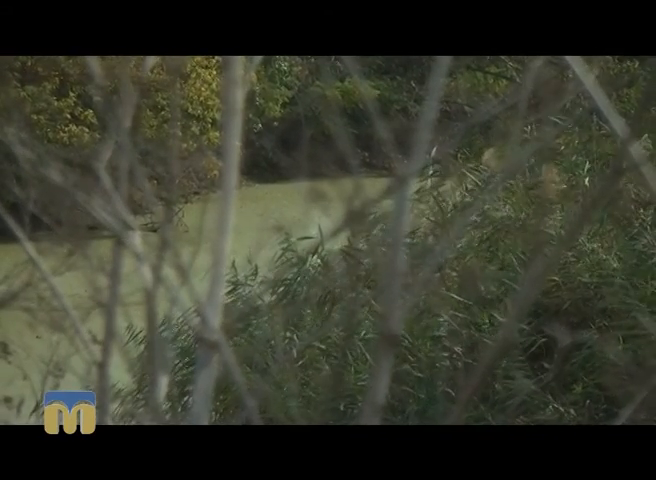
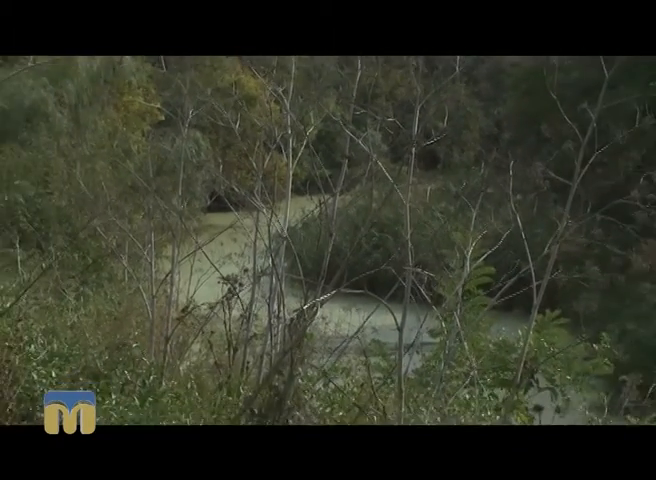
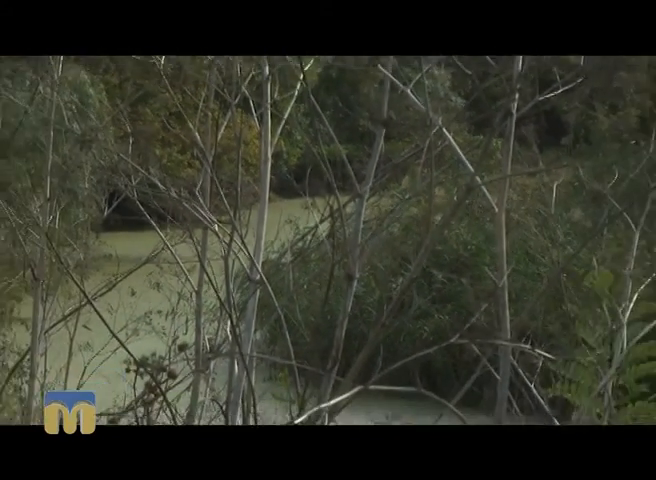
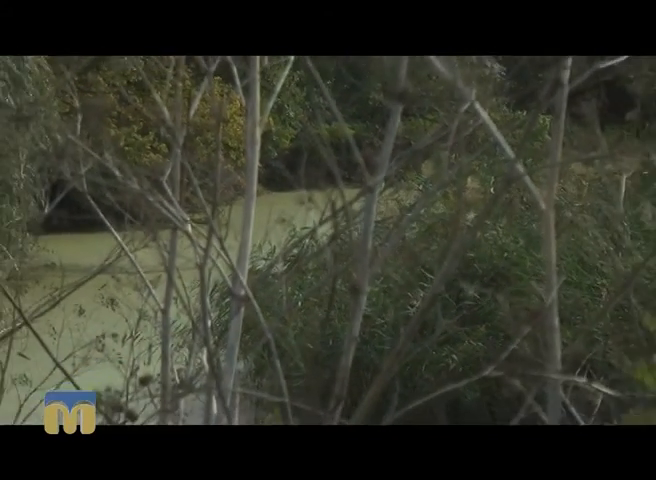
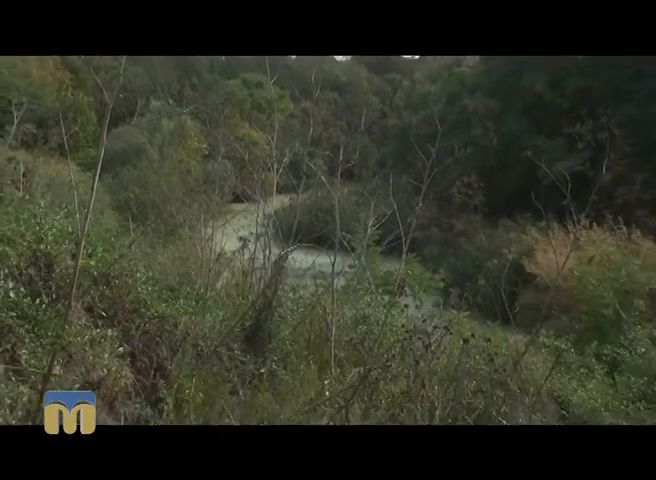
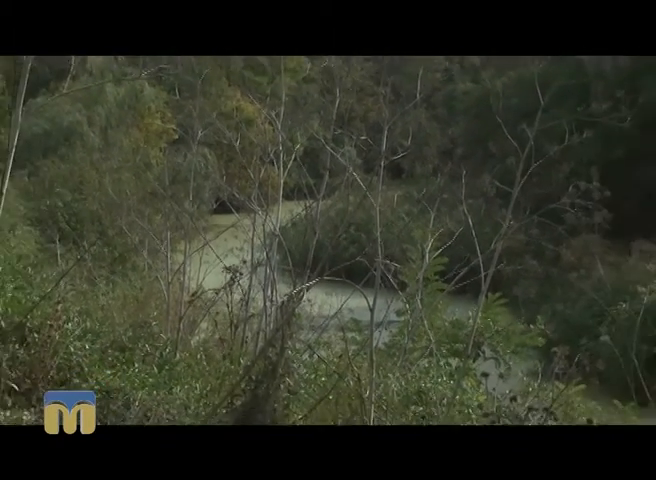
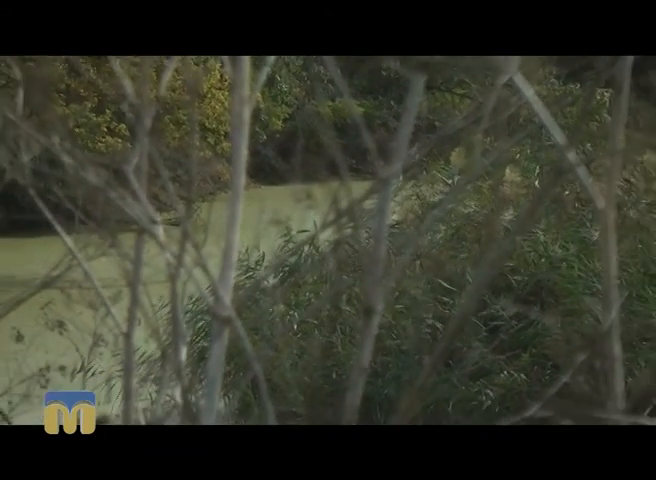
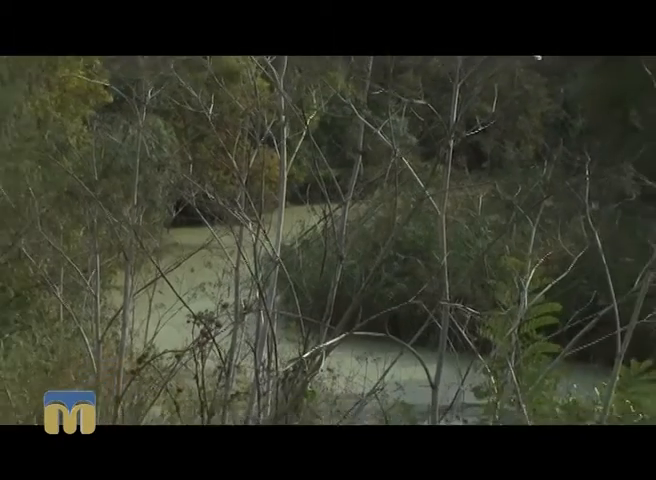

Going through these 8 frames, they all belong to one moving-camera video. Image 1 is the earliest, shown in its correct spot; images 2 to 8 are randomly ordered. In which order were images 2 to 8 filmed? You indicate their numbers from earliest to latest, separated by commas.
7, 4, 3, 8, 2, 6, 5
